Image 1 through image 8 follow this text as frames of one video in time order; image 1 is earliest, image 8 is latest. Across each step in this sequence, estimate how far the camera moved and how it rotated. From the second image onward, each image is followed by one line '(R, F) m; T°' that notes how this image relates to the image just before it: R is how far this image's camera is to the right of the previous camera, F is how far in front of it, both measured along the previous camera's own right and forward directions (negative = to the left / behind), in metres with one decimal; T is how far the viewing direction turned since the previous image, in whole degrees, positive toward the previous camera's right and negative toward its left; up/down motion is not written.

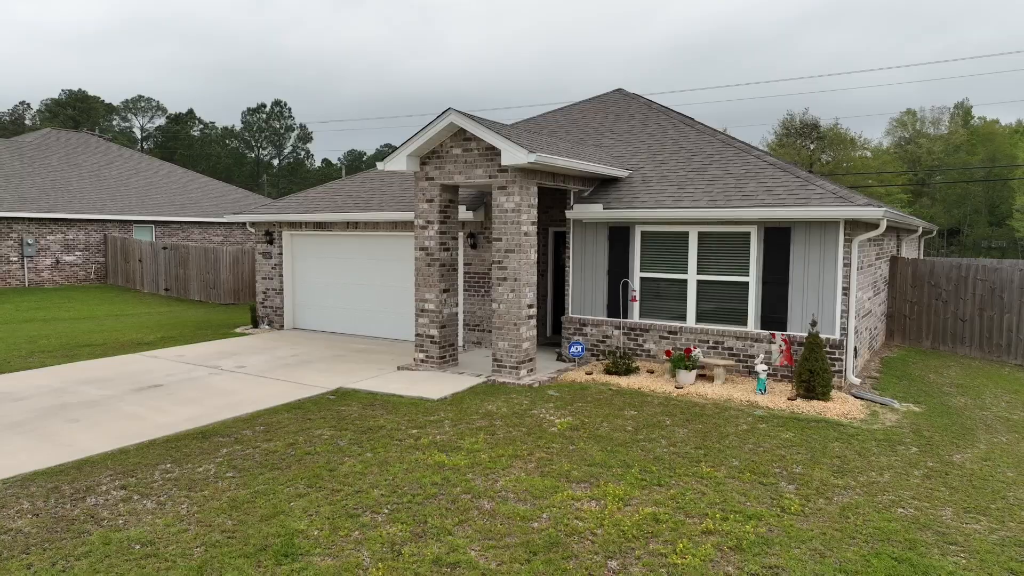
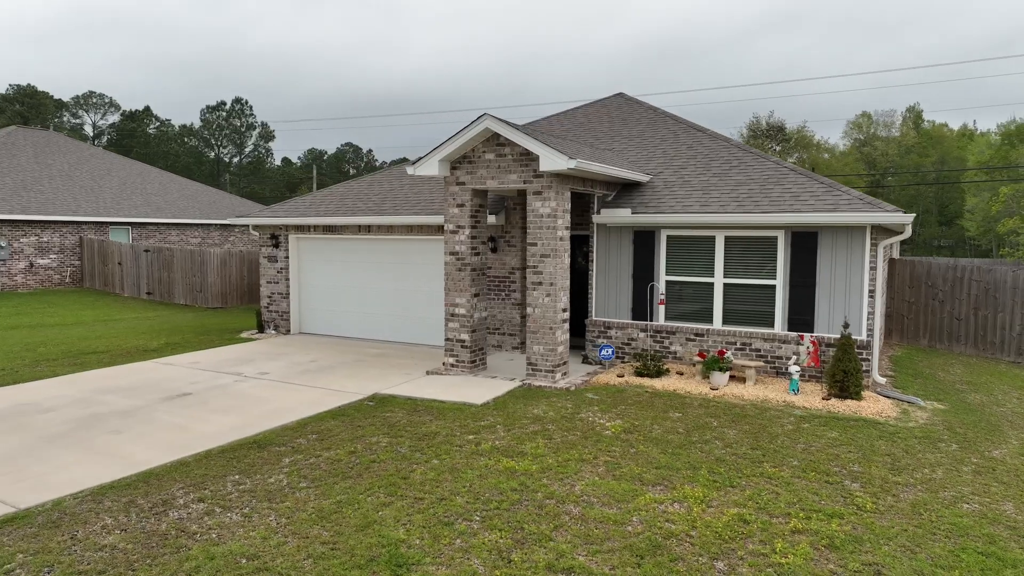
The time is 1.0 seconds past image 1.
(-1.0, 0.0) m; +3°
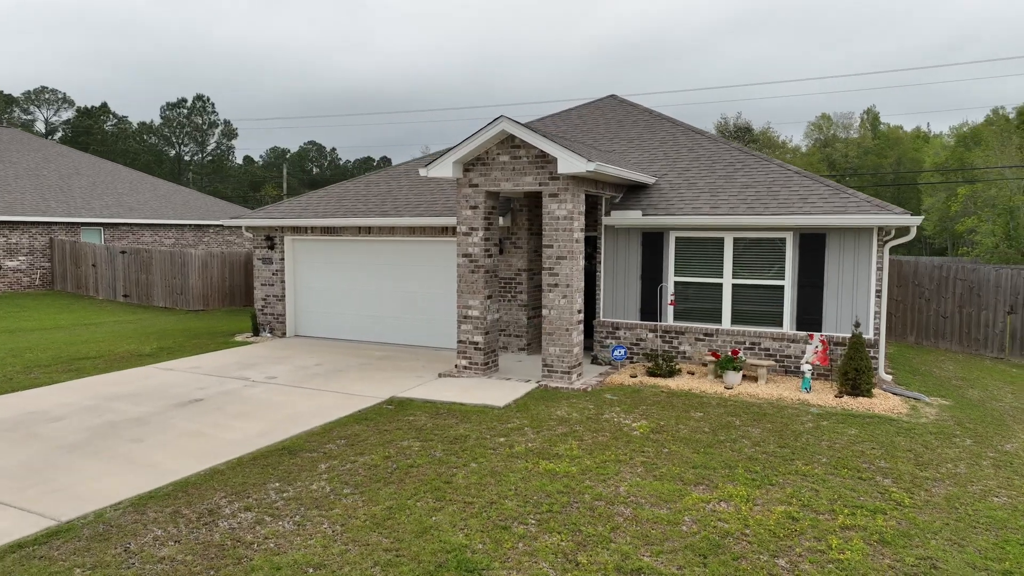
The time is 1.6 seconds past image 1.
(-0.7, 0.0) m; +3°
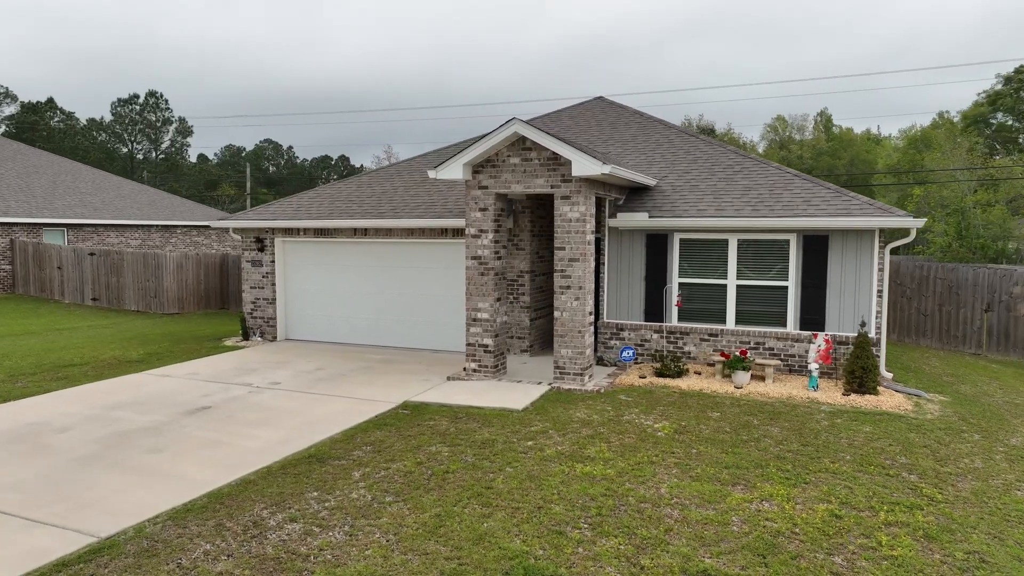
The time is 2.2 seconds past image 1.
(-0.7, 0.0) m; +3°
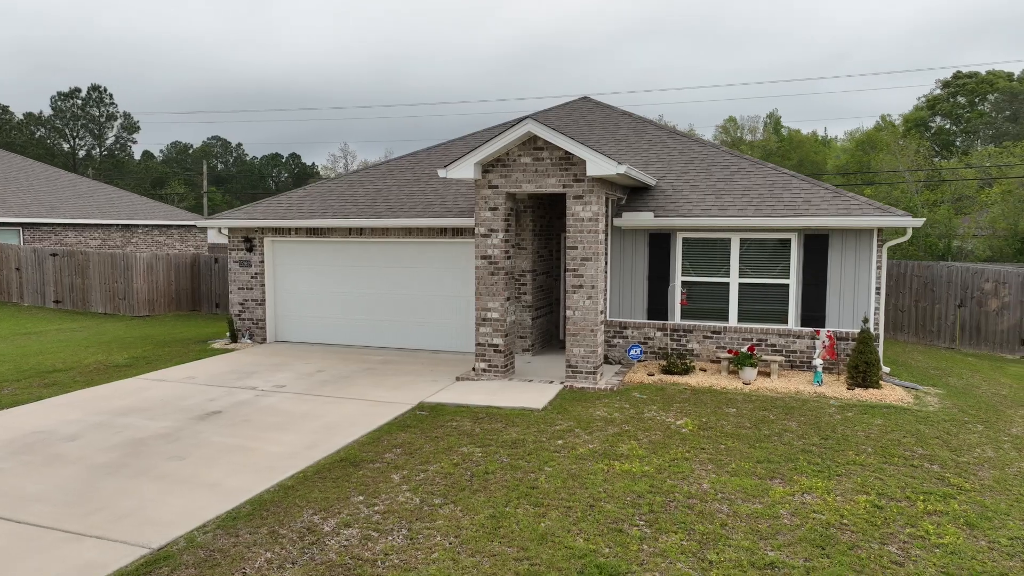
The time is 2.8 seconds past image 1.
(-0.8, 0.0) m; +4°
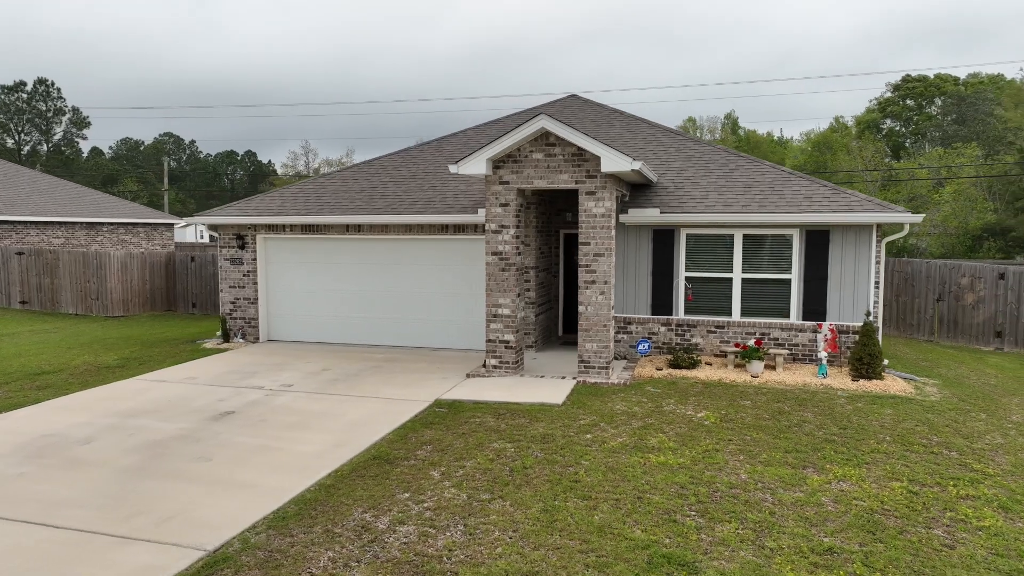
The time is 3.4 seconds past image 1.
(-0.7, 0.0) m; +3°
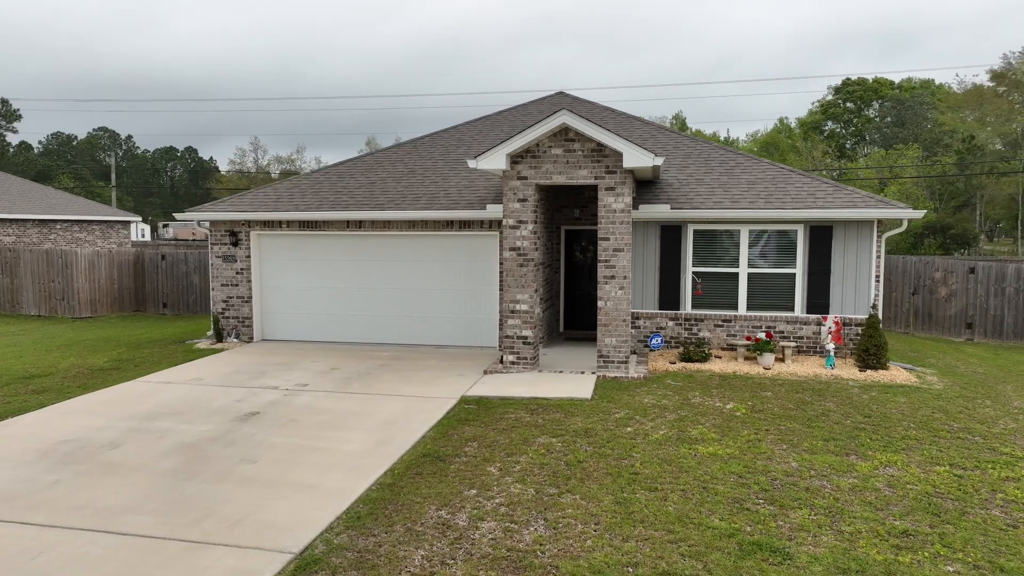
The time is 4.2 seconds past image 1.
(-1.0, +0.1) m; +4°
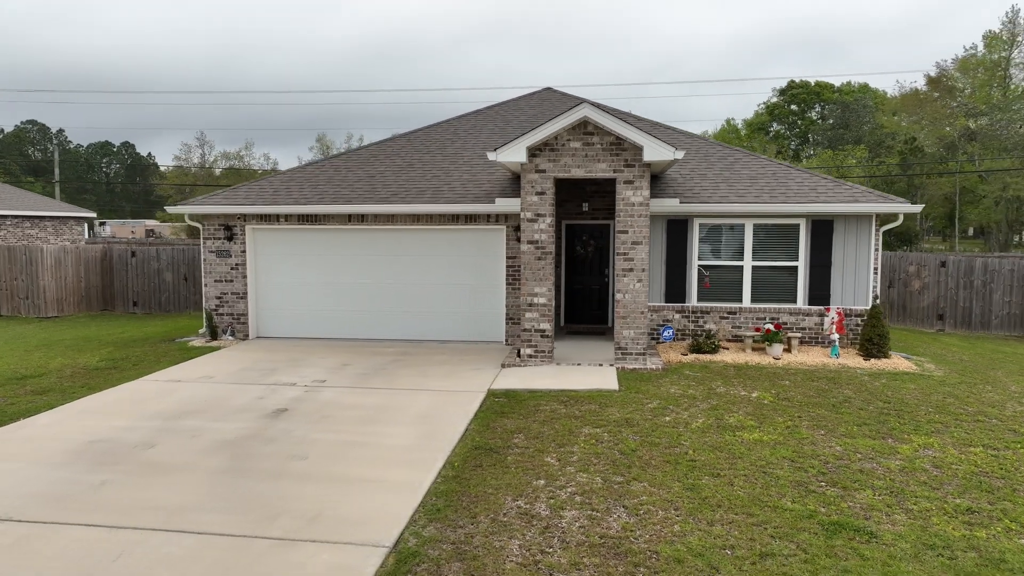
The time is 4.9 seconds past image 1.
(-0.9, +0.1) m; +4°
